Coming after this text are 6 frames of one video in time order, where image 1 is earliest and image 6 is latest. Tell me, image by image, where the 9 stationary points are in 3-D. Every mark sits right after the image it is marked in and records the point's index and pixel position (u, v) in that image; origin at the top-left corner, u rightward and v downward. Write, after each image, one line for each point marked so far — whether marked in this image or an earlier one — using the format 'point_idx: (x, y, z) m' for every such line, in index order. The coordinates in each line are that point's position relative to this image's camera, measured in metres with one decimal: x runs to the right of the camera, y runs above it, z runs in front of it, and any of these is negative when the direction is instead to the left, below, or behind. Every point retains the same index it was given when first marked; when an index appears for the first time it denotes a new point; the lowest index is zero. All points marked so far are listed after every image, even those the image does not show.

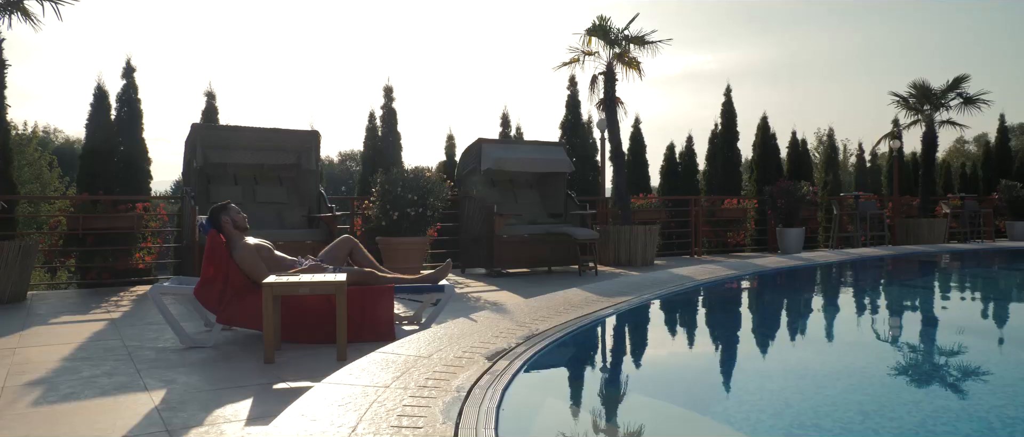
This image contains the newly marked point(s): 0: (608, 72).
0: (+1.4, +2.2, +11.6) m
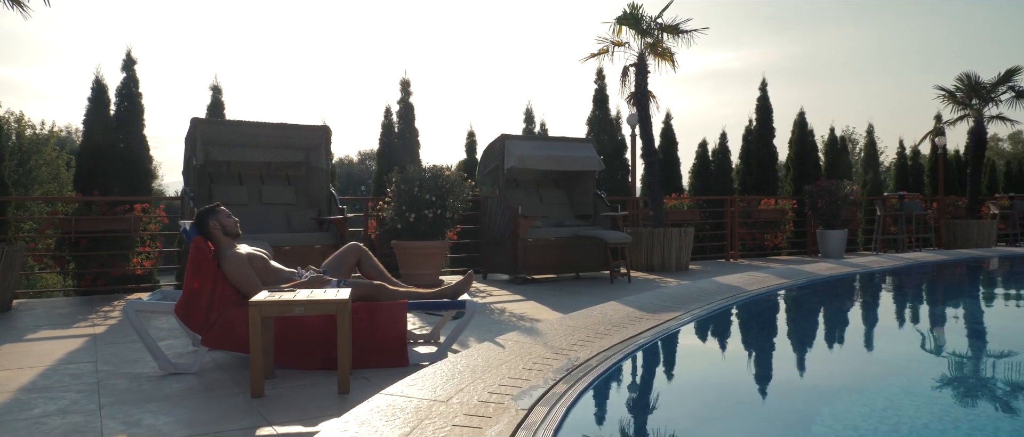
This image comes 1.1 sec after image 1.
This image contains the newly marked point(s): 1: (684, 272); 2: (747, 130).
0: (+1.8, +2.2, +10.8) m
1: (+2.2, -0.7, +10.1) m
2: (+5.2, +1.9, +16.8) m
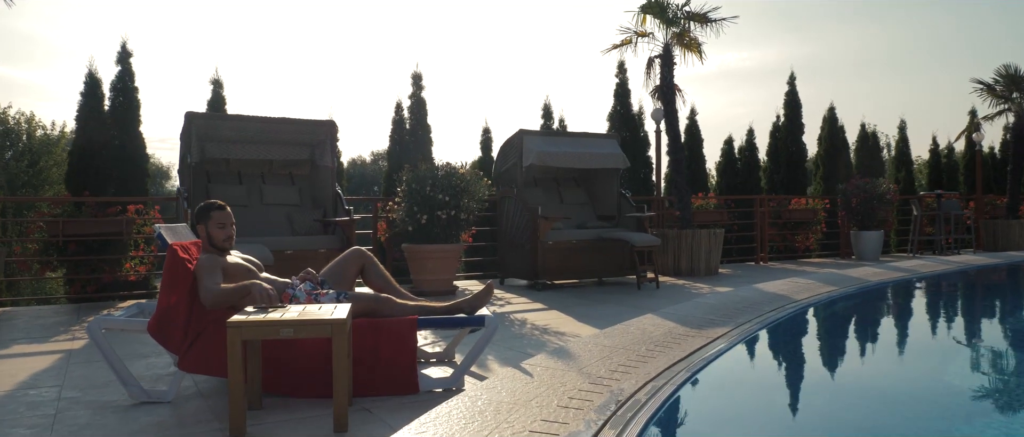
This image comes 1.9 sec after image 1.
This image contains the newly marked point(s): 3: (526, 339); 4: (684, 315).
0: (+2.0, +2.2, +10.2) m
1: (+2.5, -0.7, +9.5) m
2: (+5.5, +1.9, +16.1) m
3: (+0.1, -0.8, +5.0) m
4: (+1.1, -0.6, +4.9) m
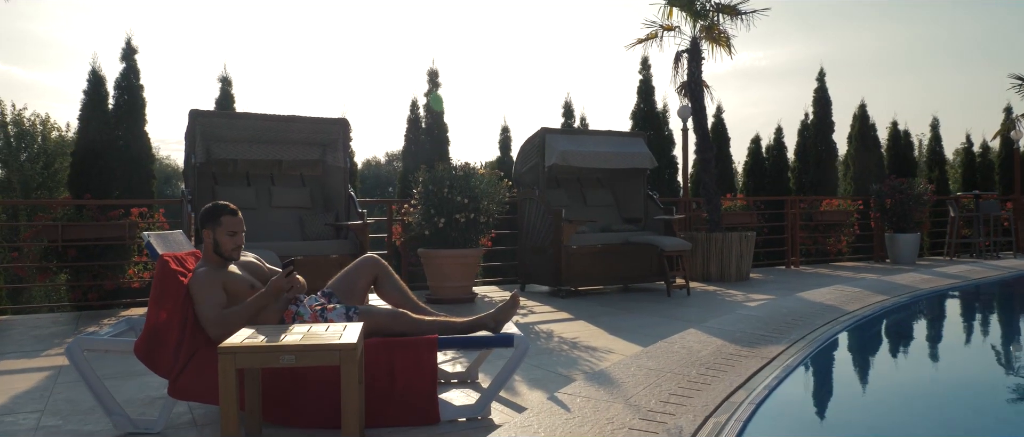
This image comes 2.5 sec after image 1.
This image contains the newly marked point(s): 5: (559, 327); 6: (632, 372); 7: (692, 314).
0: (+2.3, +2.1, +9.7) m
1: (+2.7, -0.7, +9.0) m
2: (+5.9, +1.9, +15.6) m
3: (+0.3, -0.8, +4.5) m
4: (+1.3, -0.6, +4.4) m
5: (+0.4, -0.8, +5.8) m
6: (+0.5, -0.7, +3.3) m
7: (+1.4, -0.8, +6.1) m
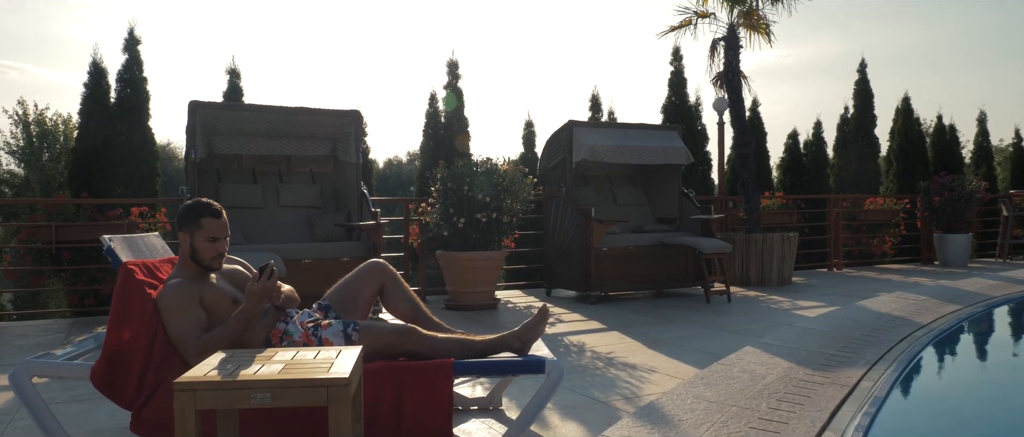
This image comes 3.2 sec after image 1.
0: (+2.6, +2.1, +9.1) m
1: (+3.0, -0.7, +8.3) m
2: (+6.3, +1.9, +14.8) m
3: (+0.4, -0.8, +3.9) m
4: (+1.4, -0.6, +3.8) m
5: (+0.5, -0.8, +5.2) m
6: (+0.6, -0.7, +2.7) m
7: (+1.6, -0.8, +5.5) m
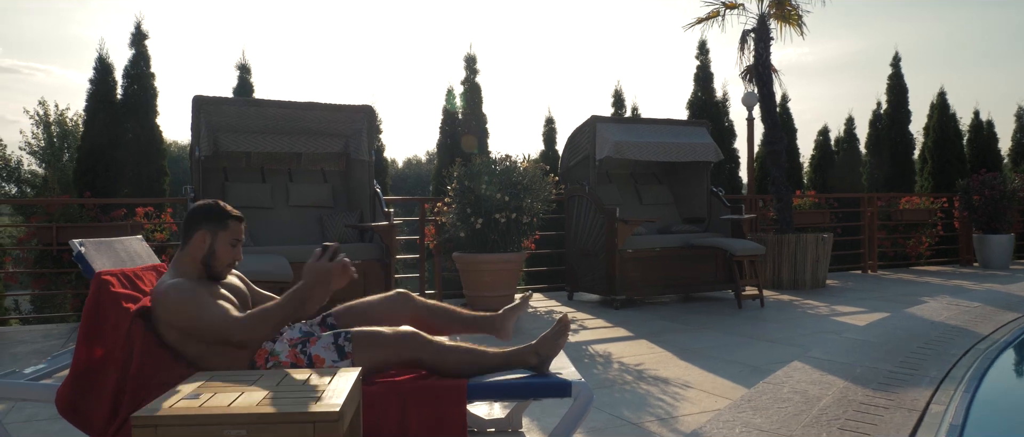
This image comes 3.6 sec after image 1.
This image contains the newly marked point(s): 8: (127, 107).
0: (+2.8, +2.1, +8.7) m
1: (+3.2, -0.7, +7.9) m
2: (+6.7, +1.9, +14.3) m
3: (+0.5, -0.8, +3.6) m
4: (+1.5, -0.6, +3.5) m
5: (+0.7, -0.8, +4.9) m
6: (+0.7, -0.7, +2.4) m
7: (+1.7, -0.8, +5.1) m
8: (-4.7, +1.4, +9.5) m
